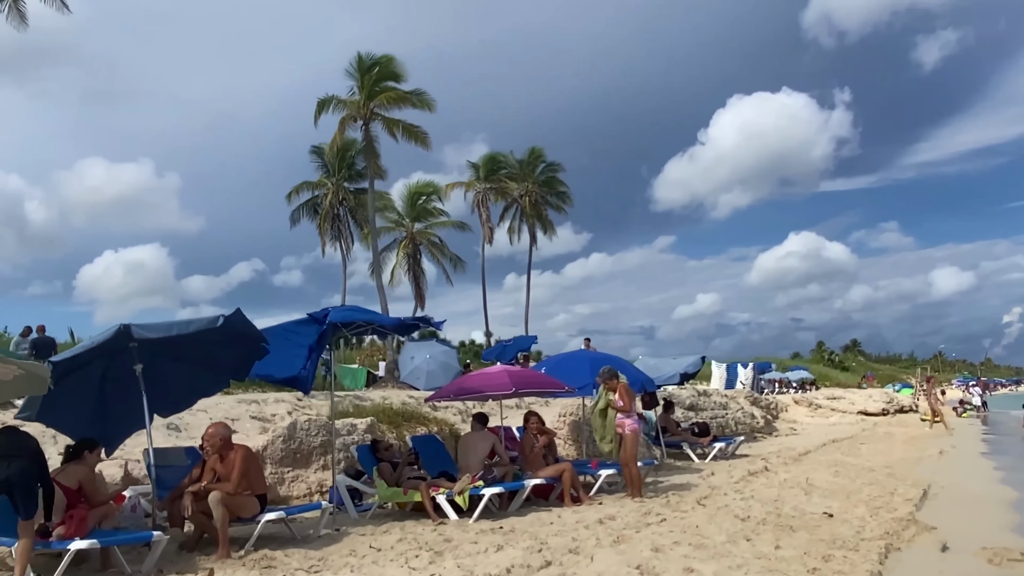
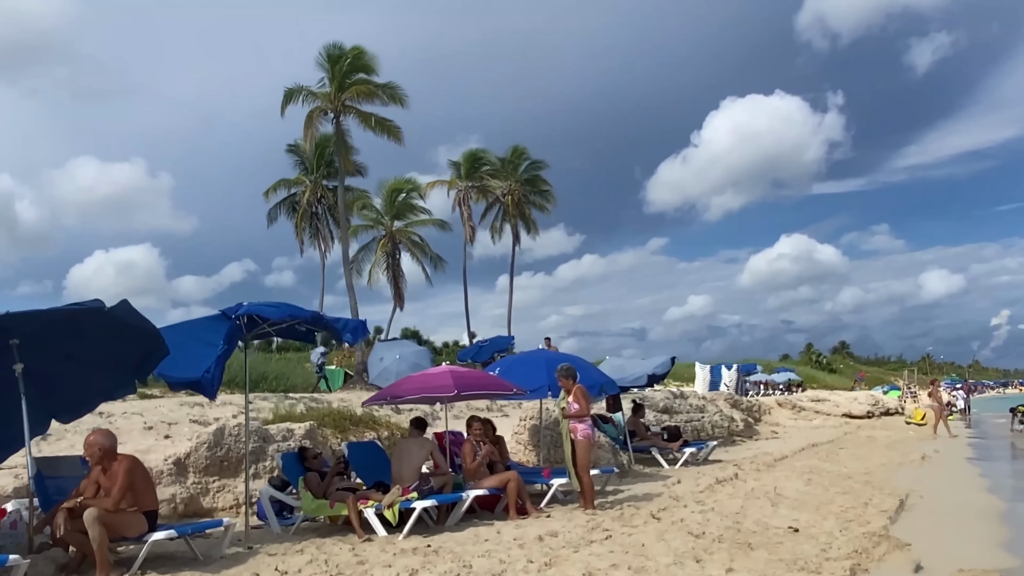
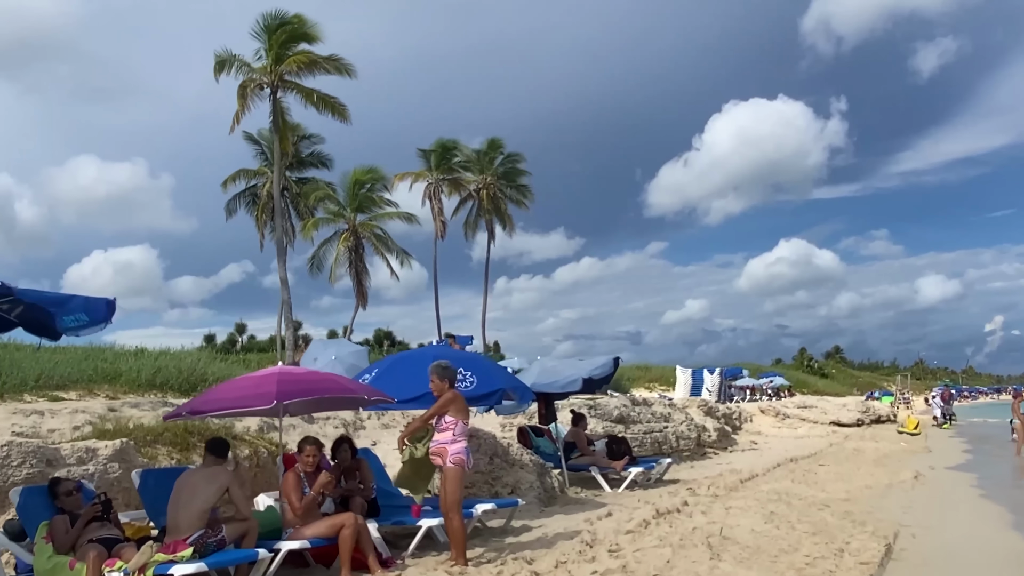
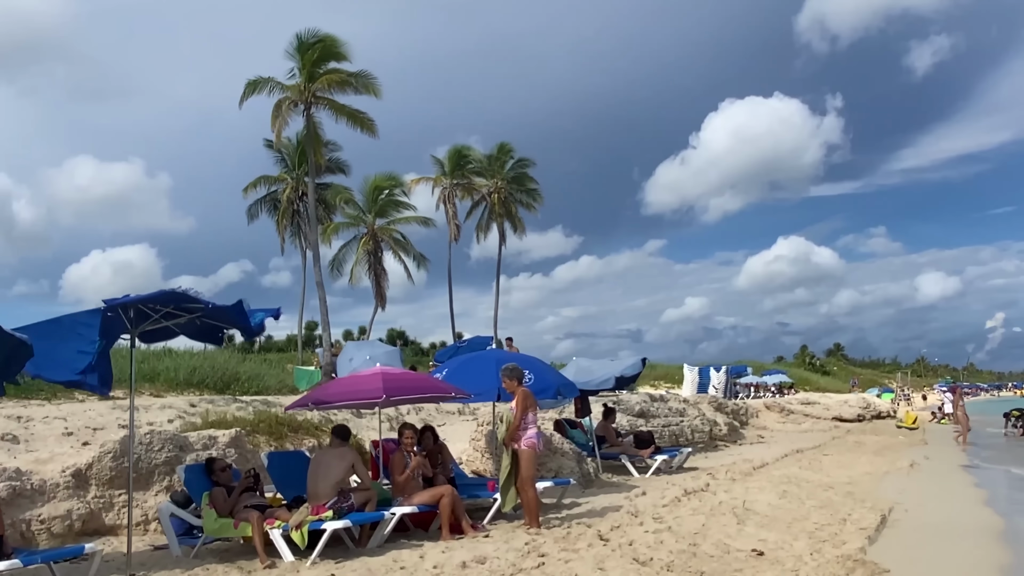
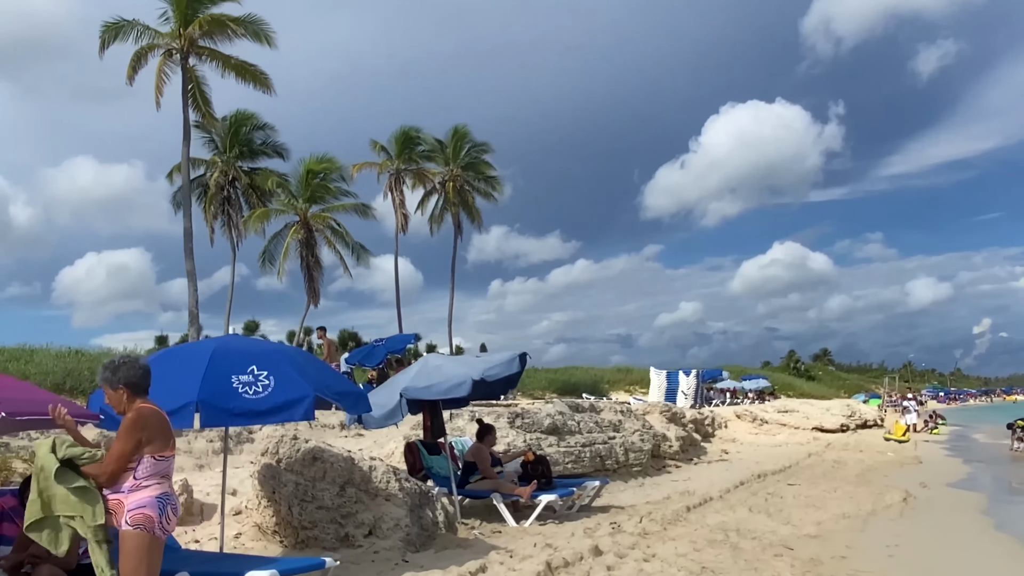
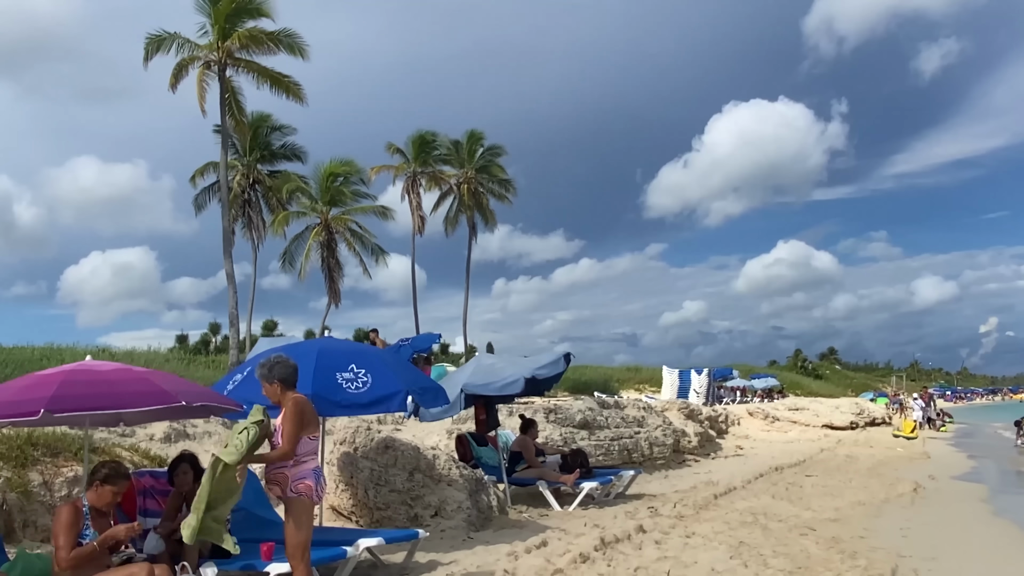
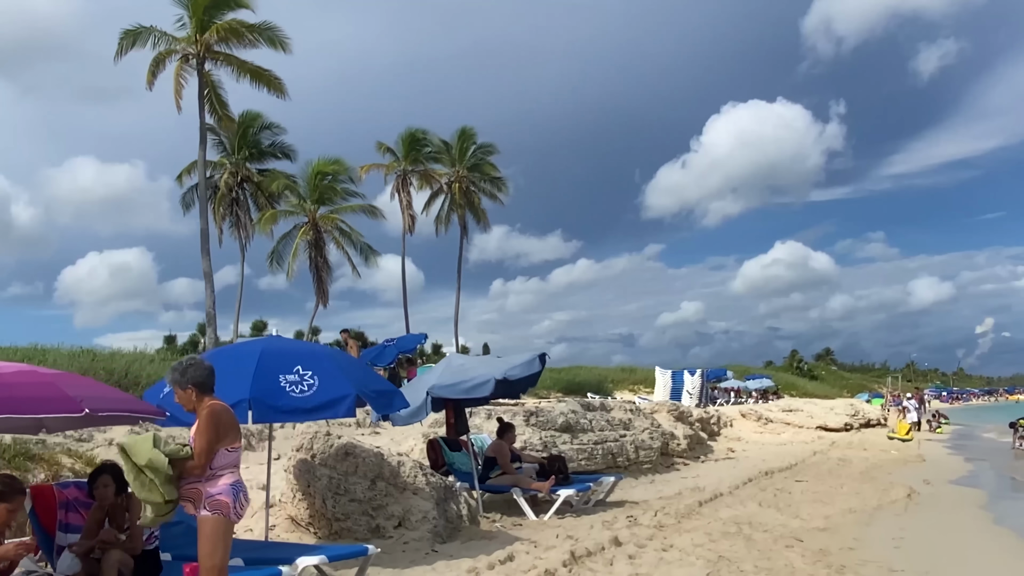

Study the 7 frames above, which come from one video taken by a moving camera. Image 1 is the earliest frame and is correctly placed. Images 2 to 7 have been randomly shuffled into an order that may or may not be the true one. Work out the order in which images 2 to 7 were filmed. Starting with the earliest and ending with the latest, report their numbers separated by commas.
2, 4, 3, 6, 7, 5
